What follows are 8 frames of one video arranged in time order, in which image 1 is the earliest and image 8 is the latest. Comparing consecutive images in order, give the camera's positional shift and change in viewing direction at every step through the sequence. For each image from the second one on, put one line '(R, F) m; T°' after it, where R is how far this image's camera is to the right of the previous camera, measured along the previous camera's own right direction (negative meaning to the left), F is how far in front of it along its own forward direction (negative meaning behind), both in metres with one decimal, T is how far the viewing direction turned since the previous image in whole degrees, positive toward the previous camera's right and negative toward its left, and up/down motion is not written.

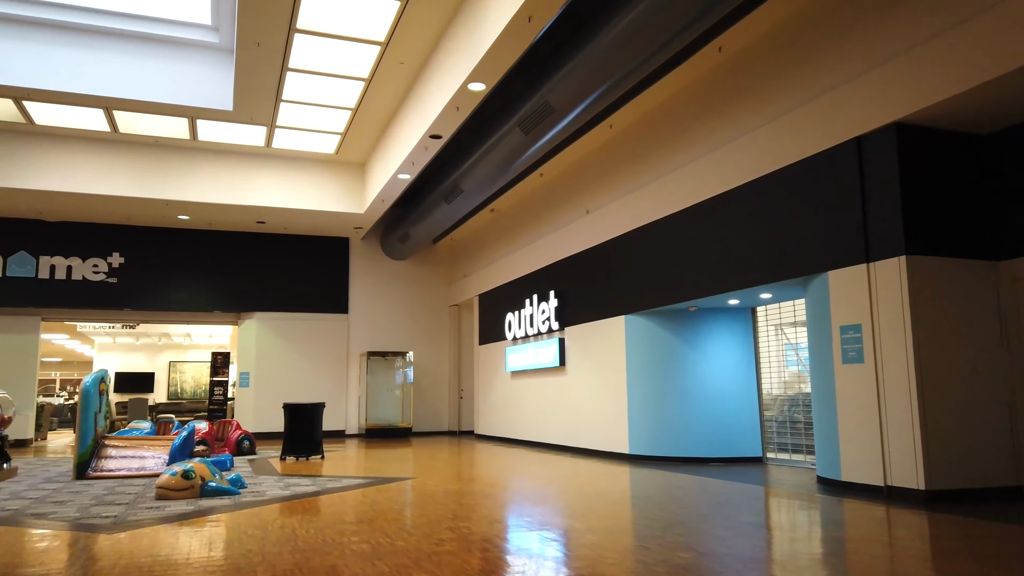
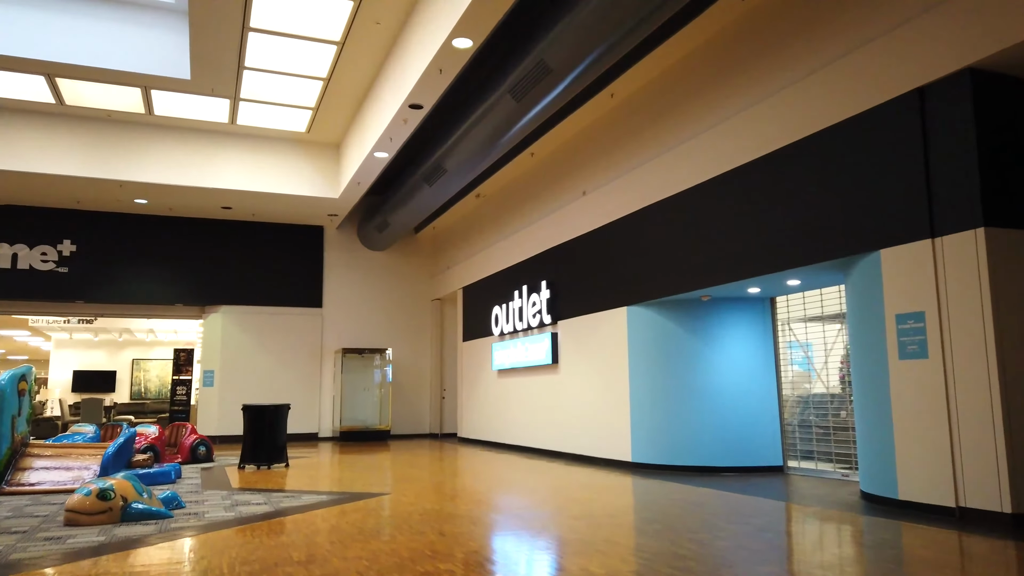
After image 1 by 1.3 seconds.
(-0.1, +1.0) m; +1°
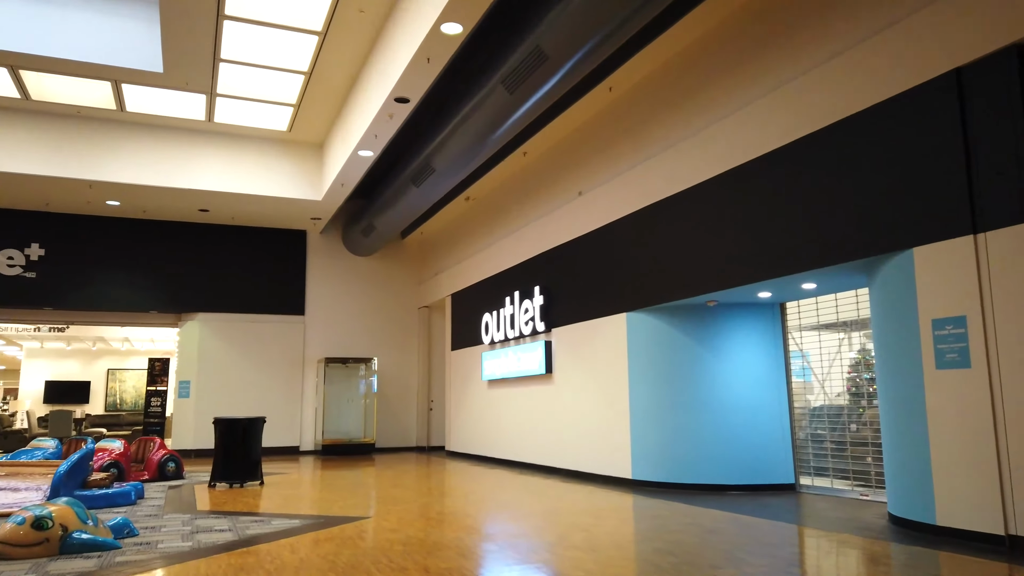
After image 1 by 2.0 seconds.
(0.0, +0.5) m; +1°
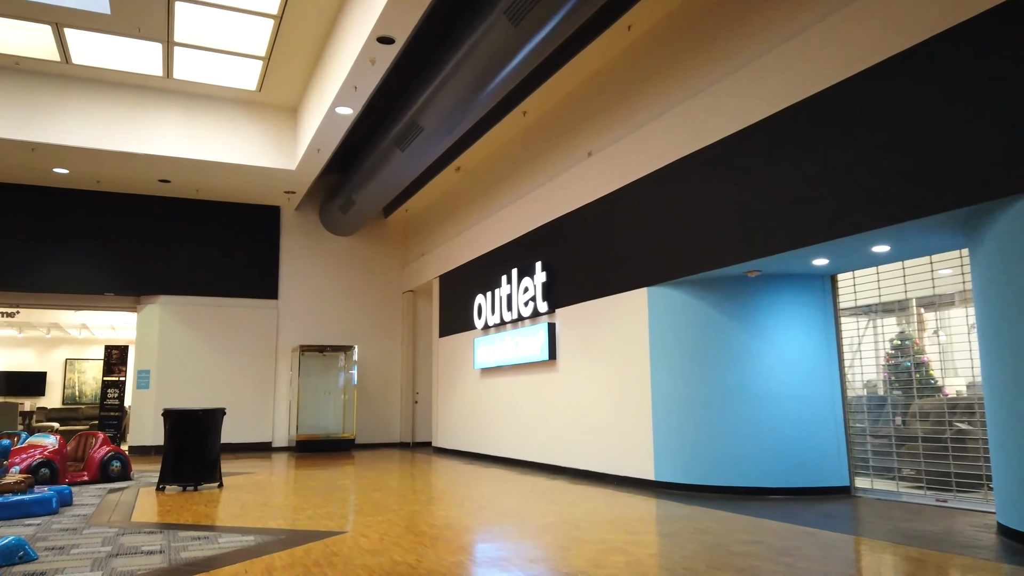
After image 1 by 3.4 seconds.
(-0.2, +1.0) m; +1°
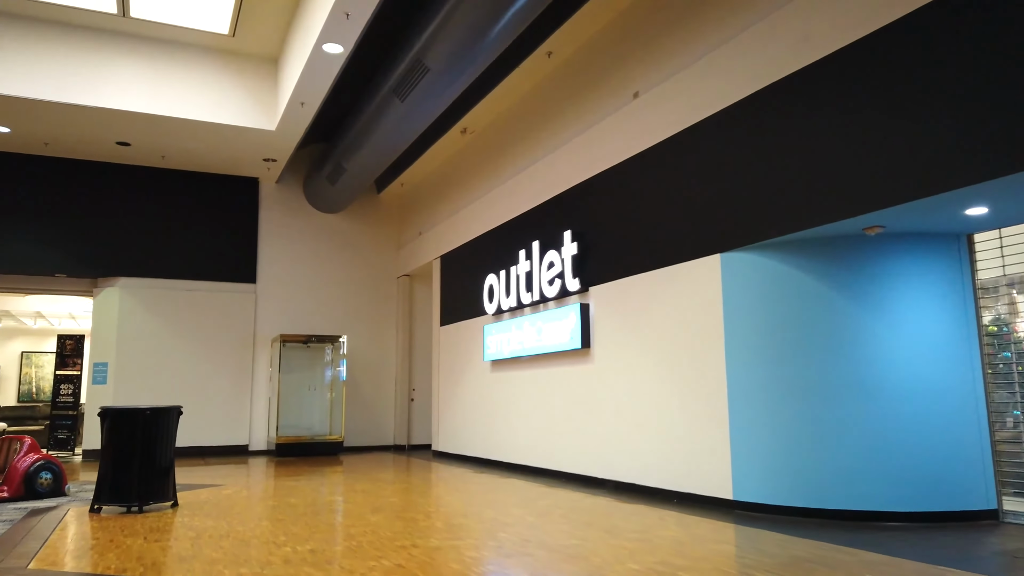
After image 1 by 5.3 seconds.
(-0.3, +1.4) m; +1°
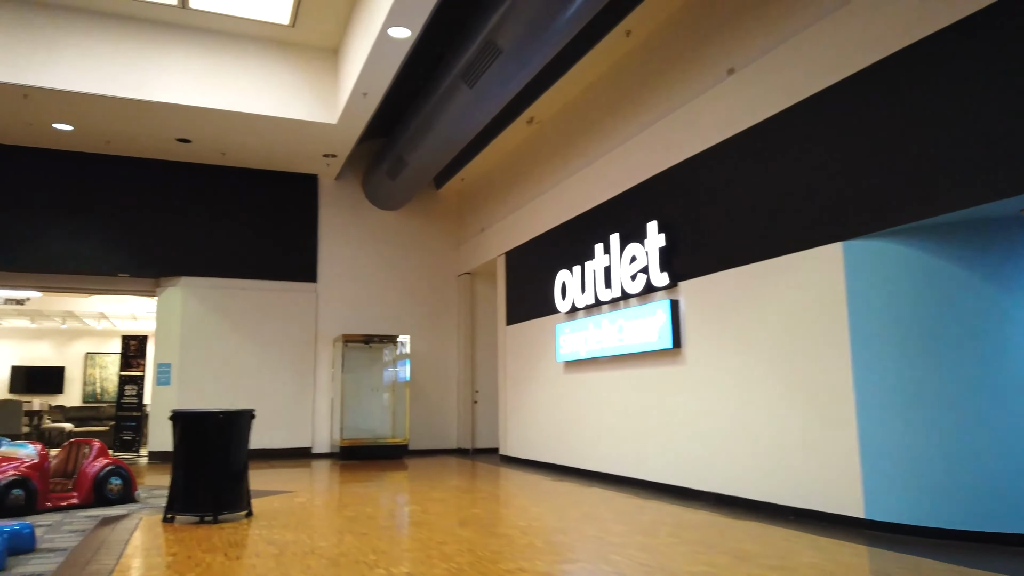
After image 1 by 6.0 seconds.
(-0.3, +0.4) m; -3°
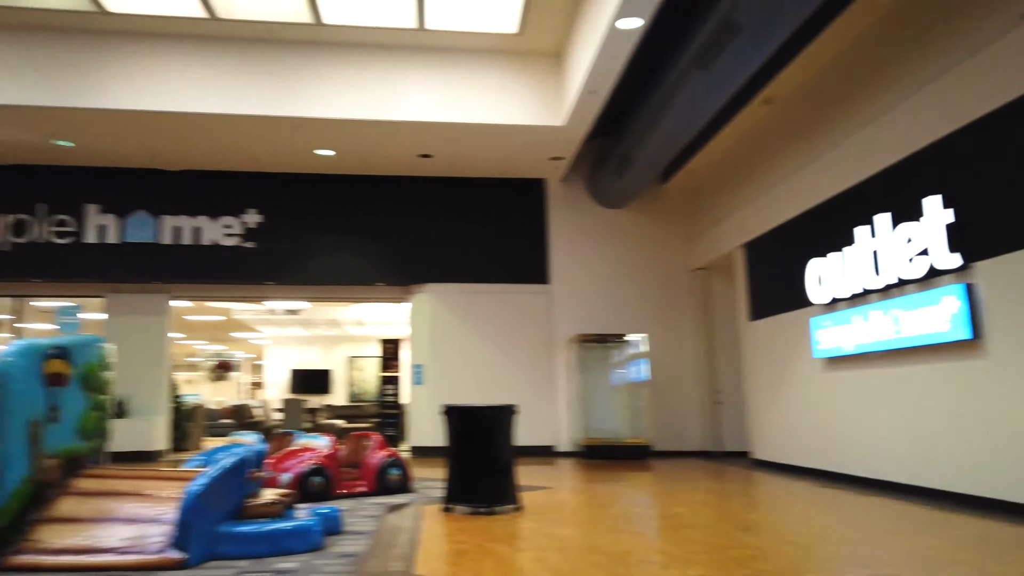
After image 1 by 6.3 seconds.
(-0.3, +0.1) m; -17°
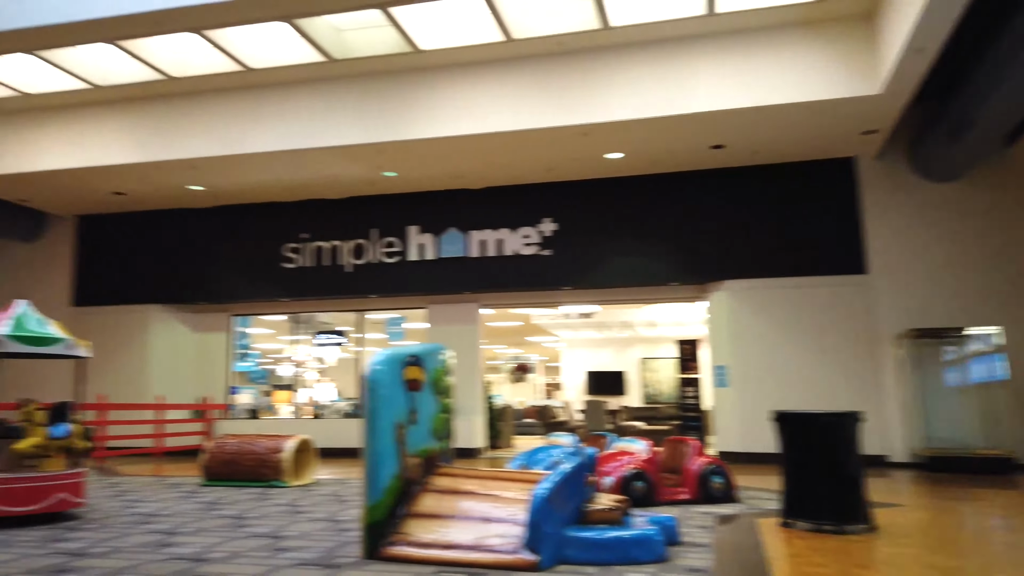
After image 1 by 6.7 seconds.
(-0.3, +0.1) m; -21°
